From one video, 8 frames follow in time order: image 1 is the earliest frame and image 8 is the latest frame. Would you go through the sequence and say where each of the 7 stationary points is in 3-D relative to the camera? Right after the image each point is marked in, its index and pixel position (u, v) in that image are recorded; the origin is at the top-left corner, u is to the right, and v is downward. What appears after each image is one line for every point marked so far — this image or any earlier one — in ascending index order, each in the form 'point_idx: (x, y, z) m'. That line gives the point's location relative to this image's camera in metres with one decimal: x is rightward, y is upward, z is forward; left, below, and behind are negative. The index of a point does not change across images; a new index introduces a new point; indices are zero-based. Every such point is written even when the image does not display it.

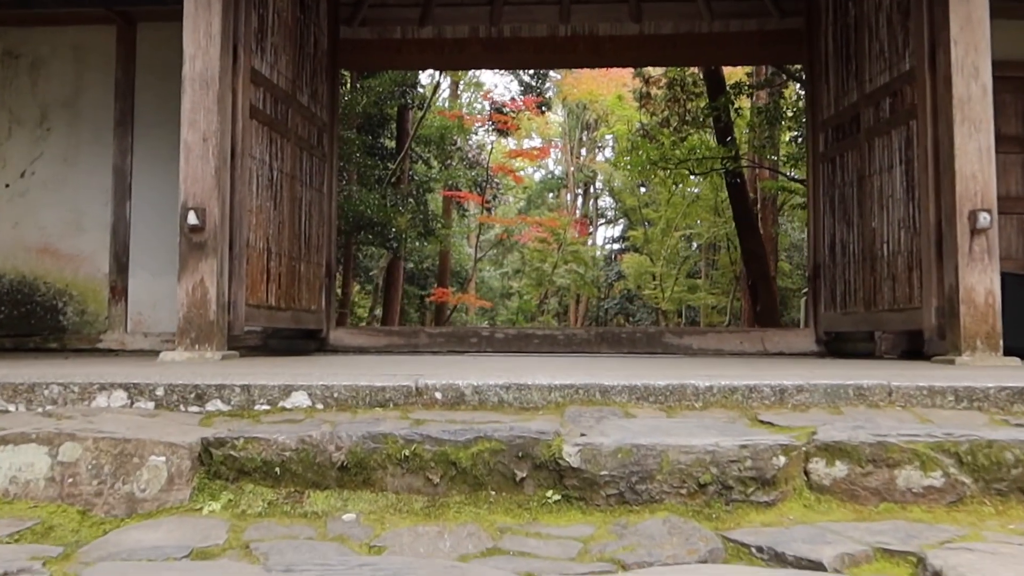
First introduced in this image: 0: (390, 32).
0: (-0.9, +1.9, +5.5) m
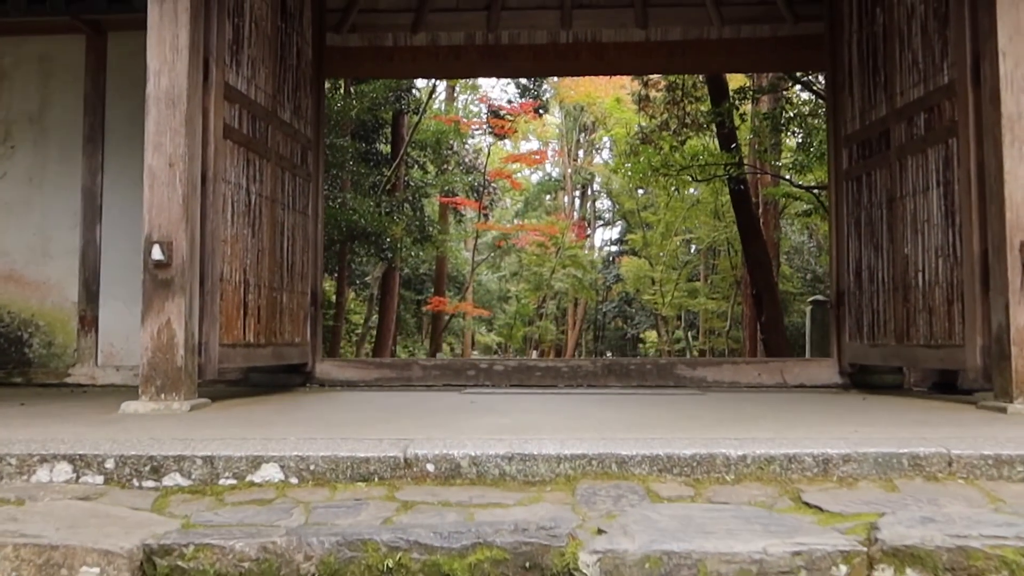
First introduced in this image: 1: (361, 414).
0: (-0.9, +1.7, +5.2) m
1: (-0.6, -0.5, +2.9) m
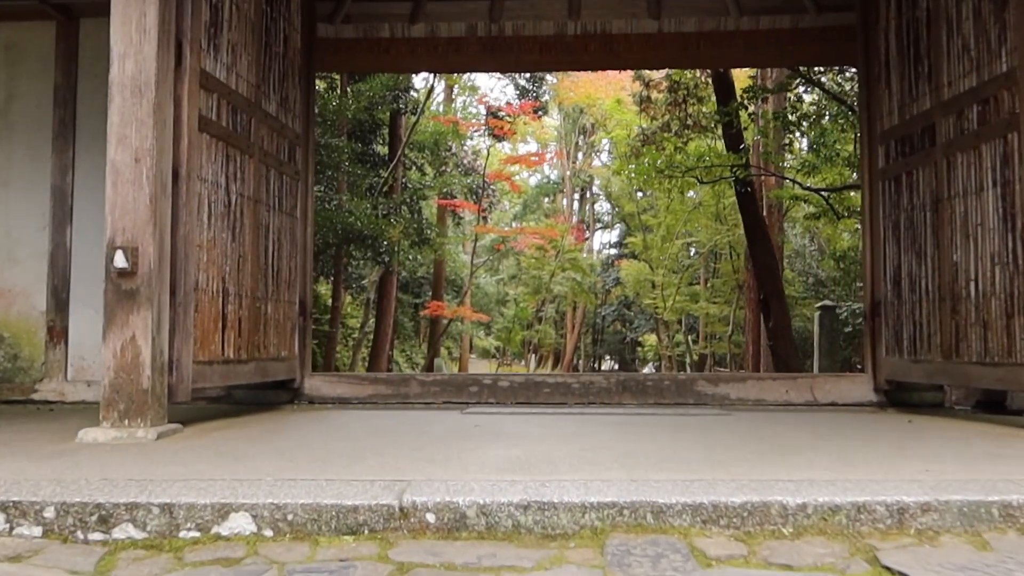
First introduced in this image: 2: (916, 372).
0: (-0.9, +1.7, +4.9) m
1: (-0.5, -0.5, +2.6) m
2: (+1.8, -0.4, +3.3) m
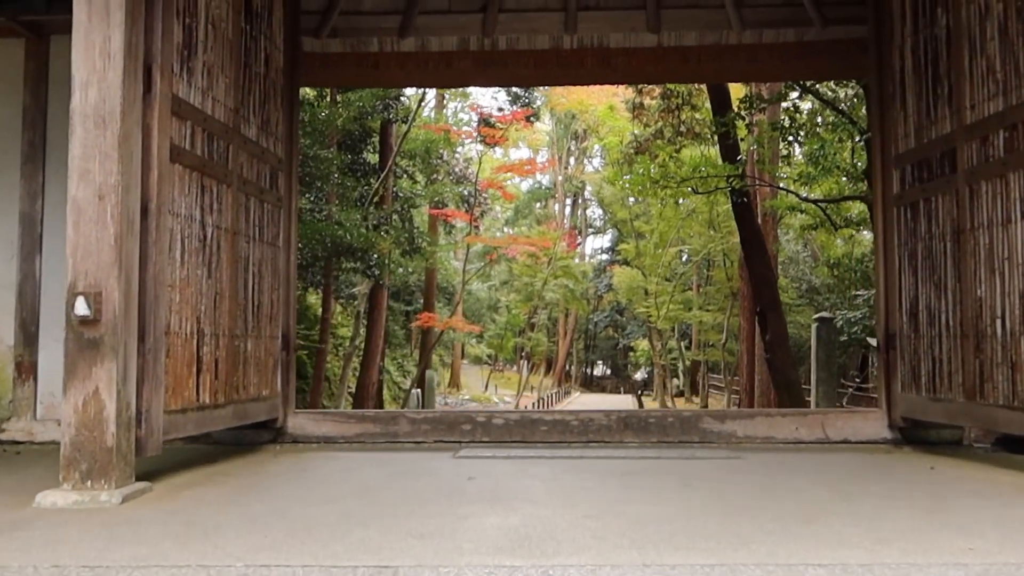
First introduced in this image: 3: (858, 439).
0: (-0.9, +1.5, +4.7) m
1: (-0.5, -0.7, +2.4) m
2: (+1.8, -0.5, +3.2) m
3: (+1.6, -0.7, +3.5) m
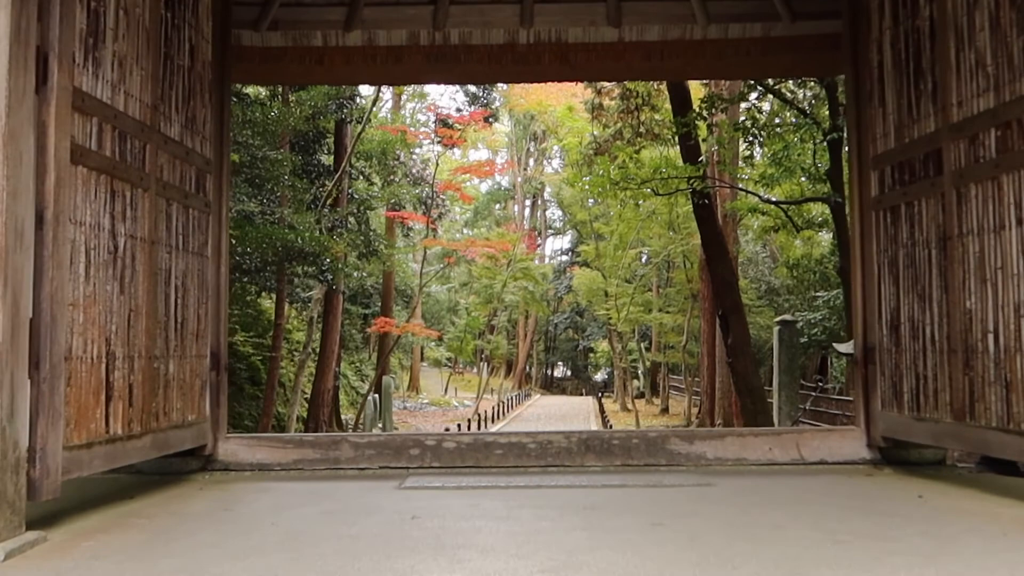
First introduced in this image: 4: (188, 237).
0: (-1.2, +1.4, +4.3) m
1: (-0.7, -0.7, +2.0) m
2: (+1.6, -0.6, +3.0) m
3: (+1.4, -0.7, +3.3) m
4: (-1.3, +0.2, +3.1) m
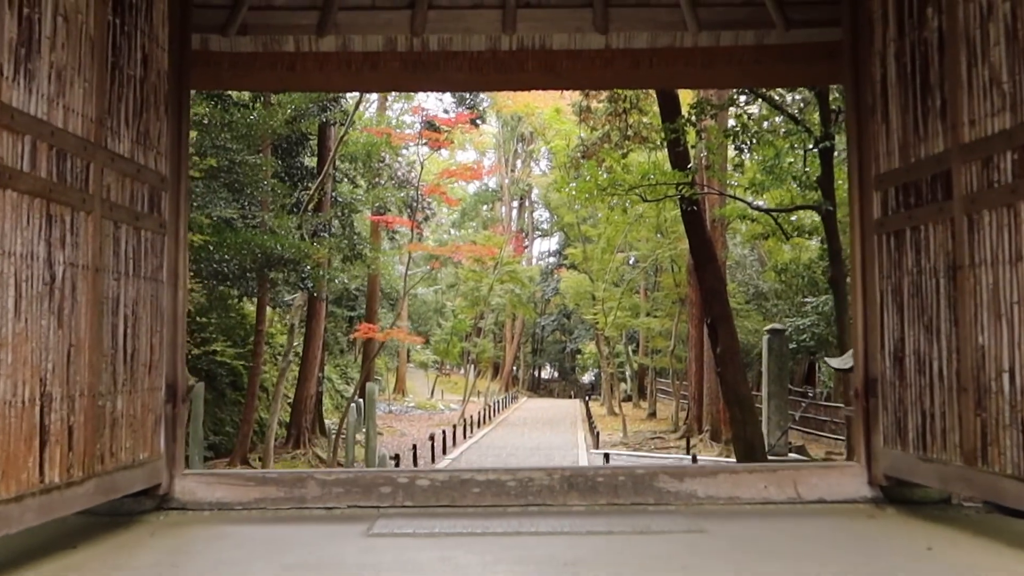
0: (-1.3, +1.3, +4.1) m
1: (-0.7, -0.8, +1.8) m
2: (+1.5, -0.7, +2.8) m
3: (+1.3, -0.9, +3.1) m
4: (-1.4, +0.1, +2.9) m
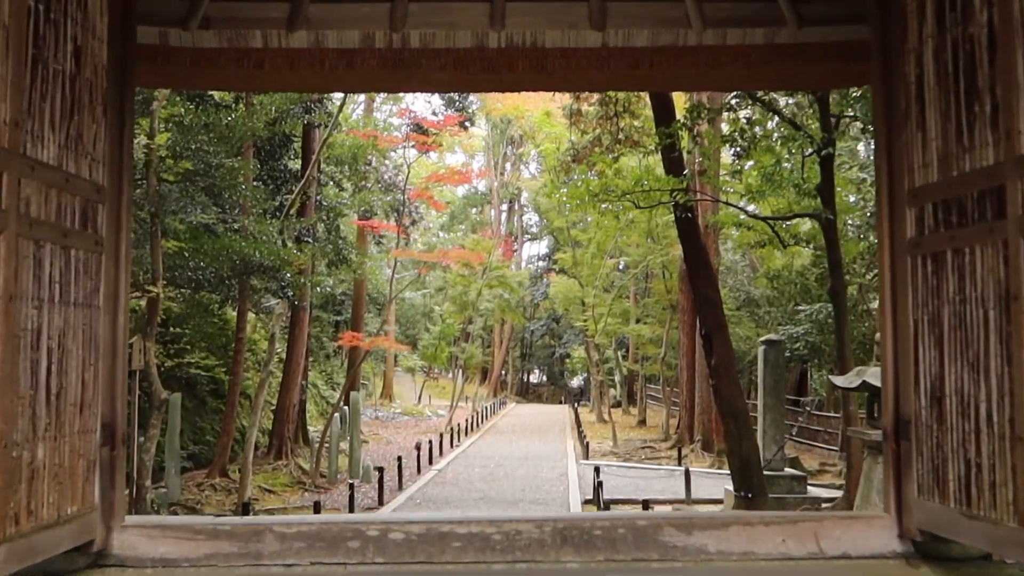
0: (-1.3, +1.2, +3.7) m
1: (-0.8, -0.9, +1.4) m
2: (+1.5, -0.8, +2.4) m
3: (+1.3, -1.0, +2.8) m
4: (-1.5, 0.0, +2.5) m
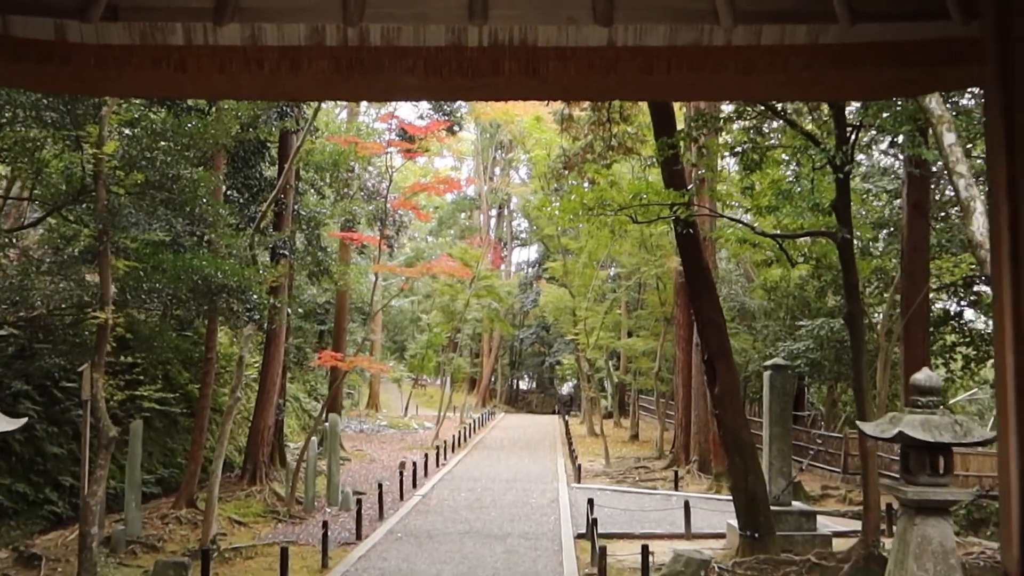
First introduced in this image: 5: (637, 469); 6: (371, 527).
0: (-1.4, +1.0, +2.9) m
1: (-0.8, -1.2, +0.6) m
2: (+1.4, -1.0, +1.6) m
3: (+1.2, -1.2, +2.0) m
4: (-1.5, -0.2, +1.7) m
5: (+3.0, -4.4, +18.3) m
6: (-2.2, -3.8, +12.0) m
